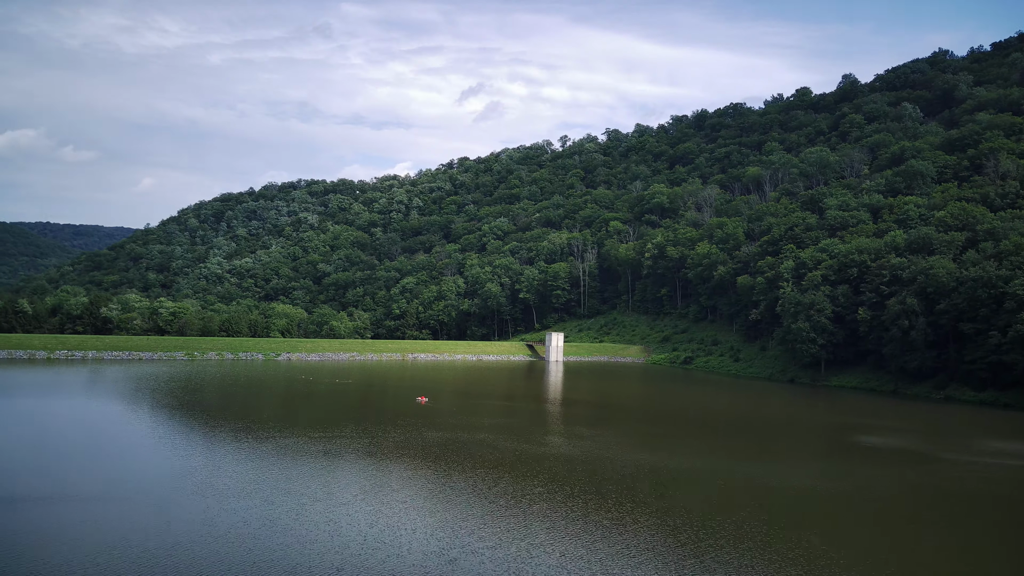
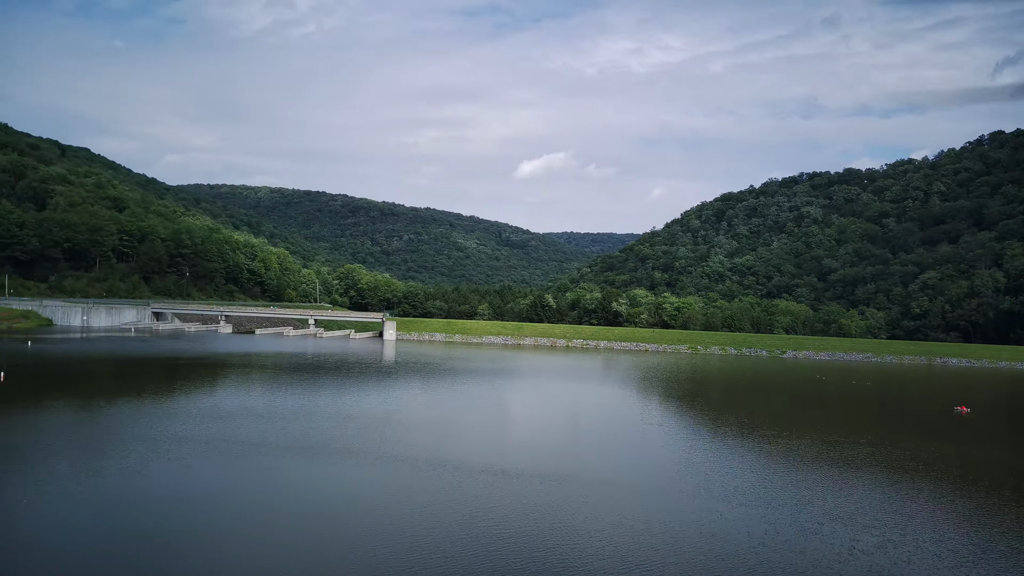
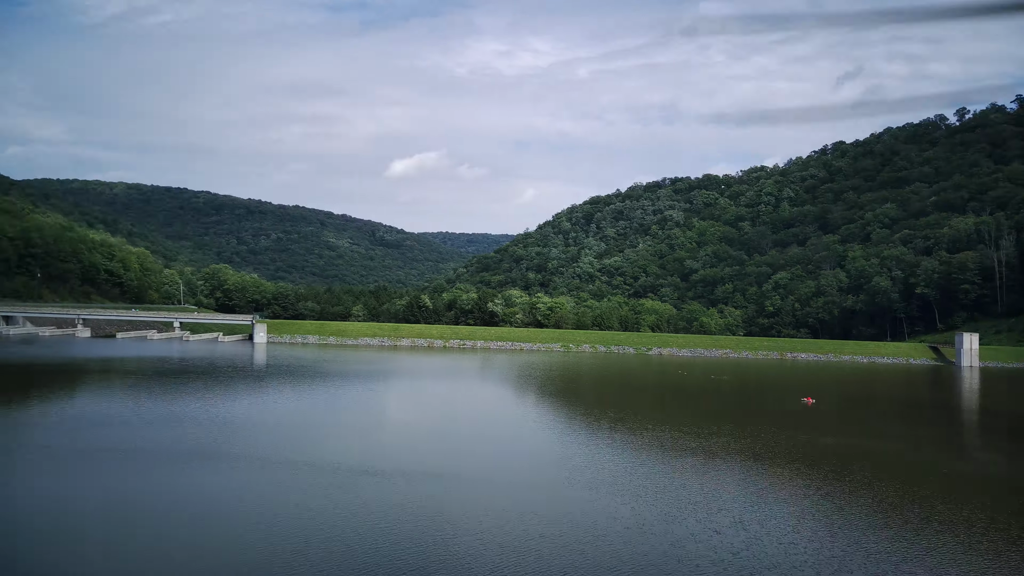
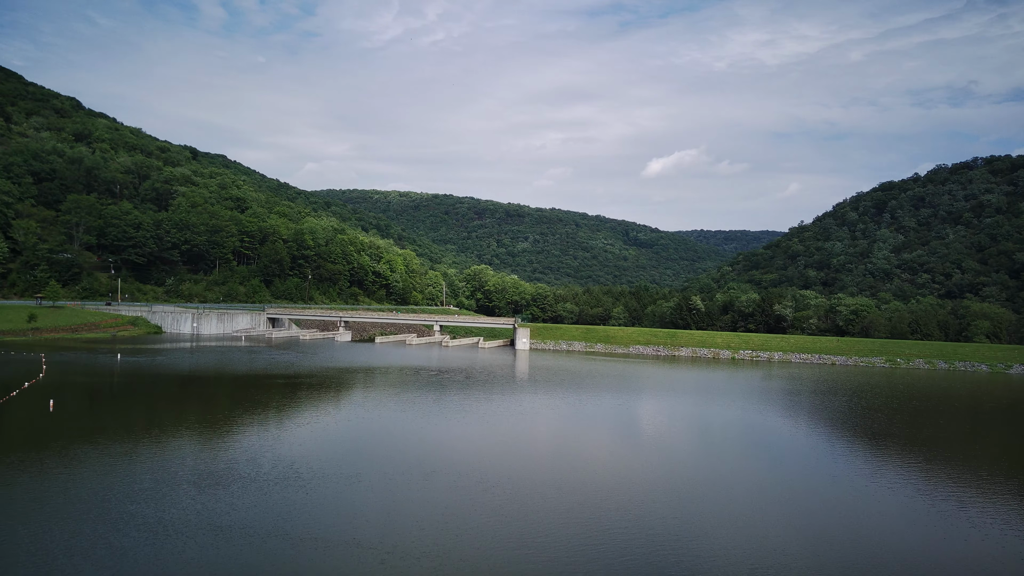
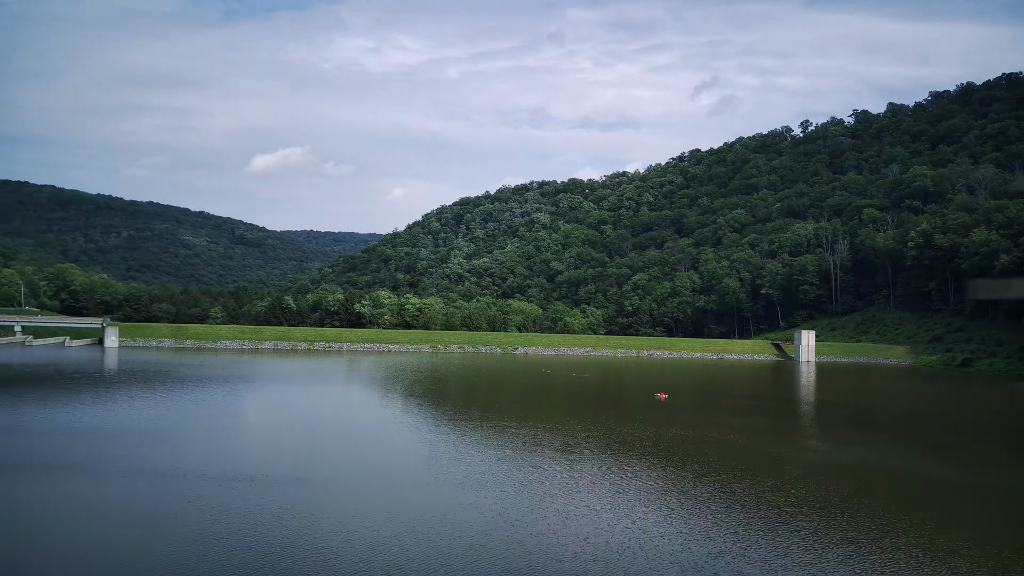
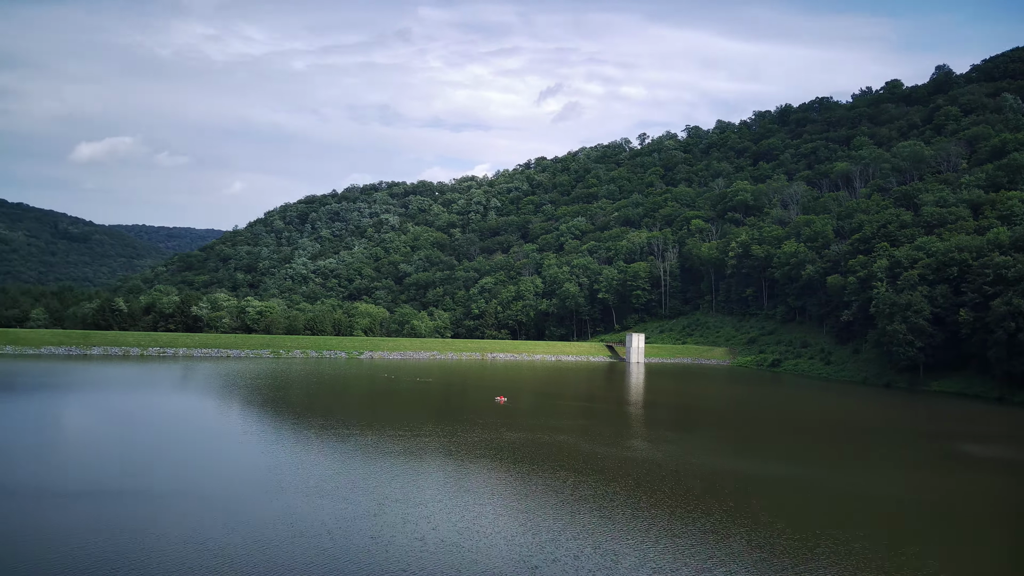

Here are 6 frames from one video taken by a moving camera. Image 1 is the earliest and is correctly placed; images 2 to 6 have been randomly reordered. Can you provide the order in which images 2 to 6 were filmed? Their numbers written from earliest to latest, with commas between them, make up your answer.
6, 5, 3, 2, 4
